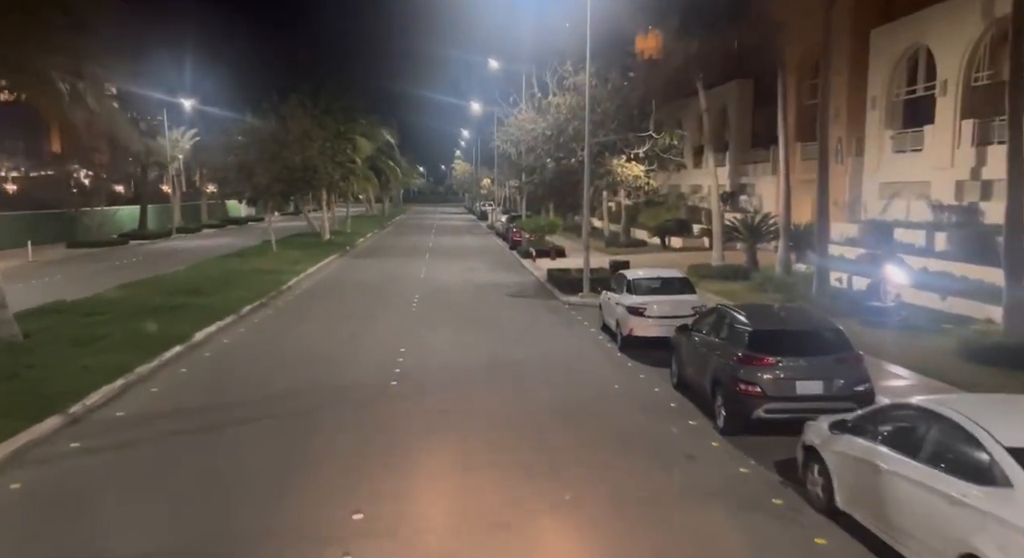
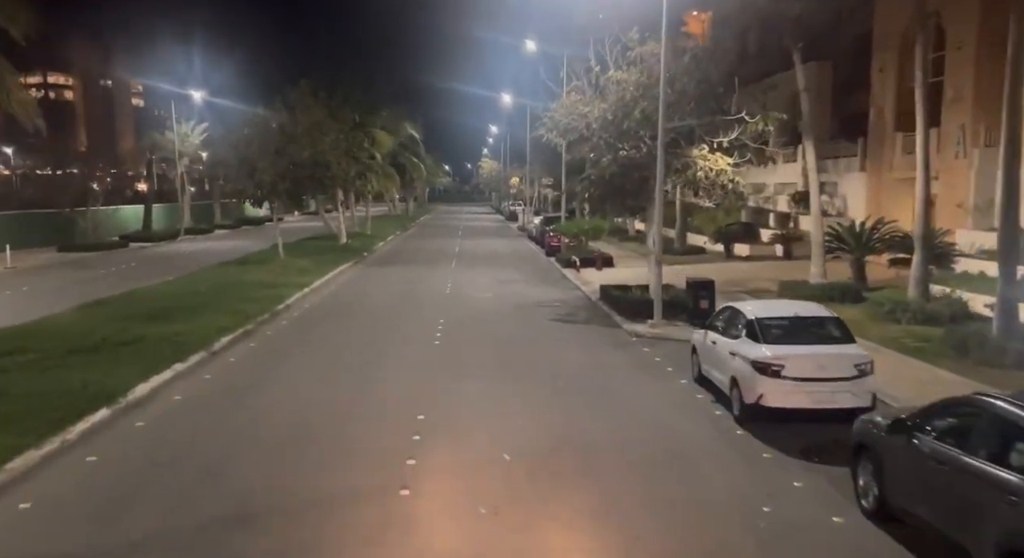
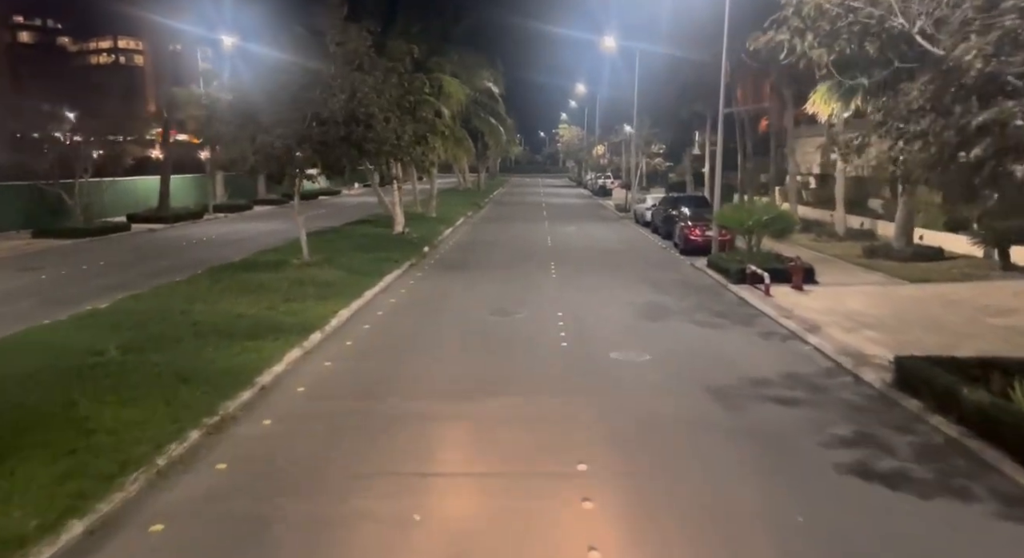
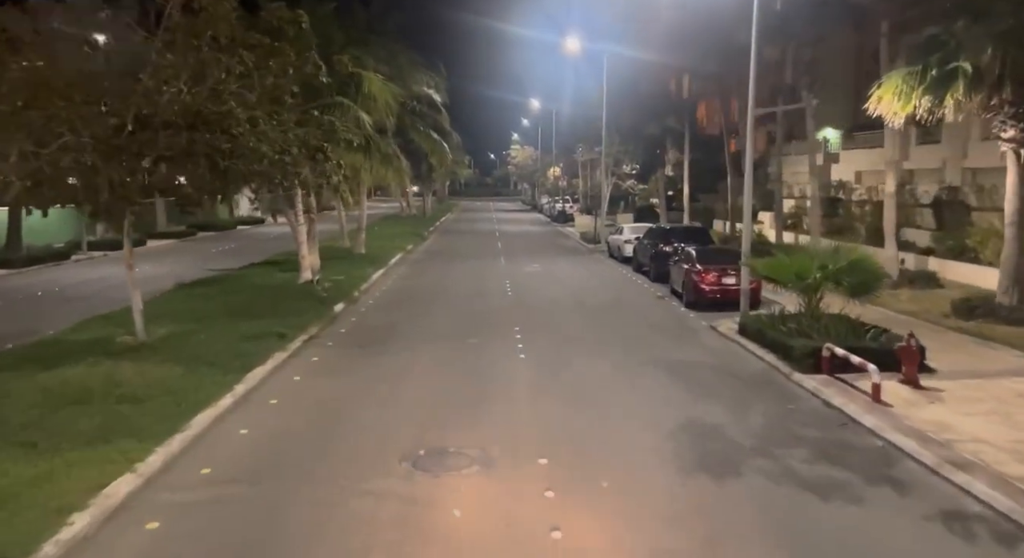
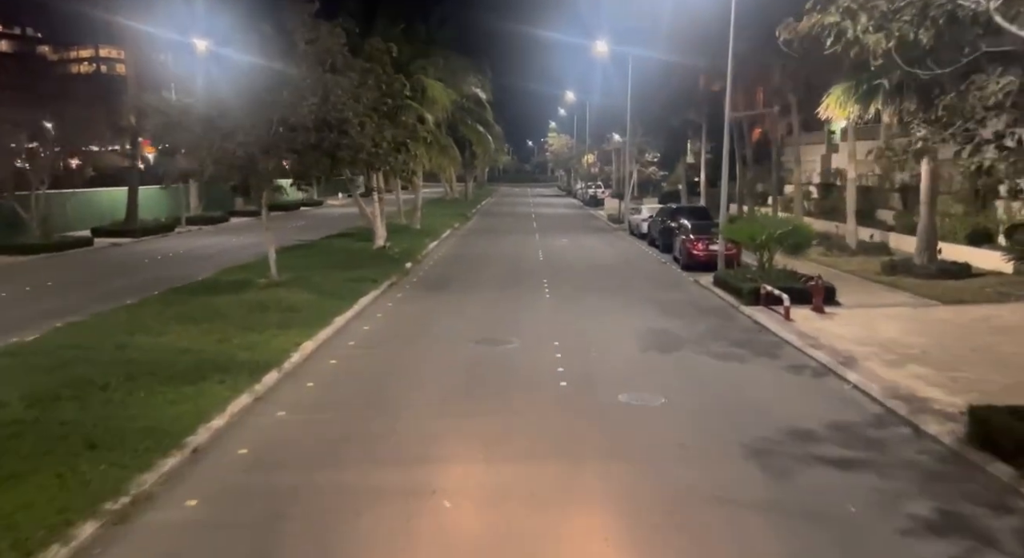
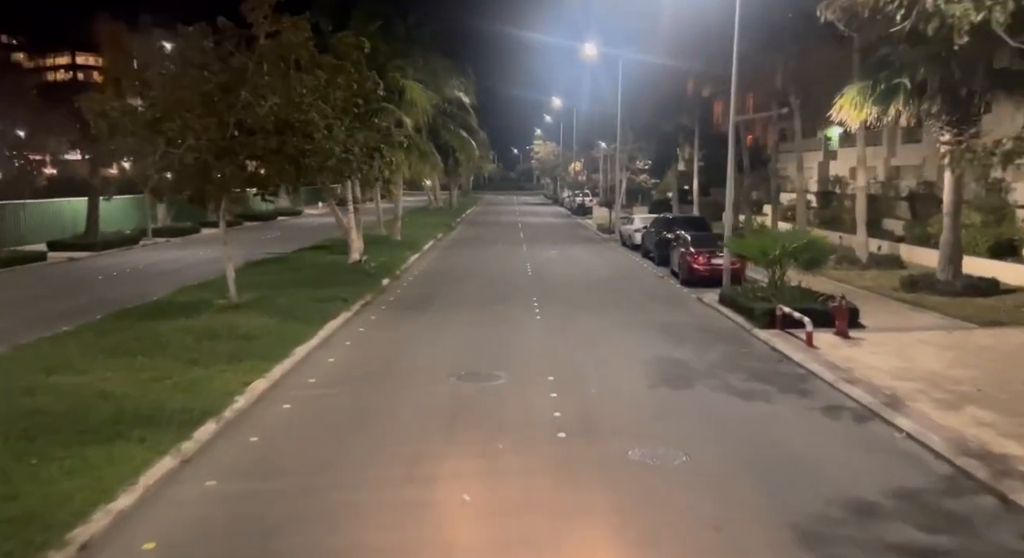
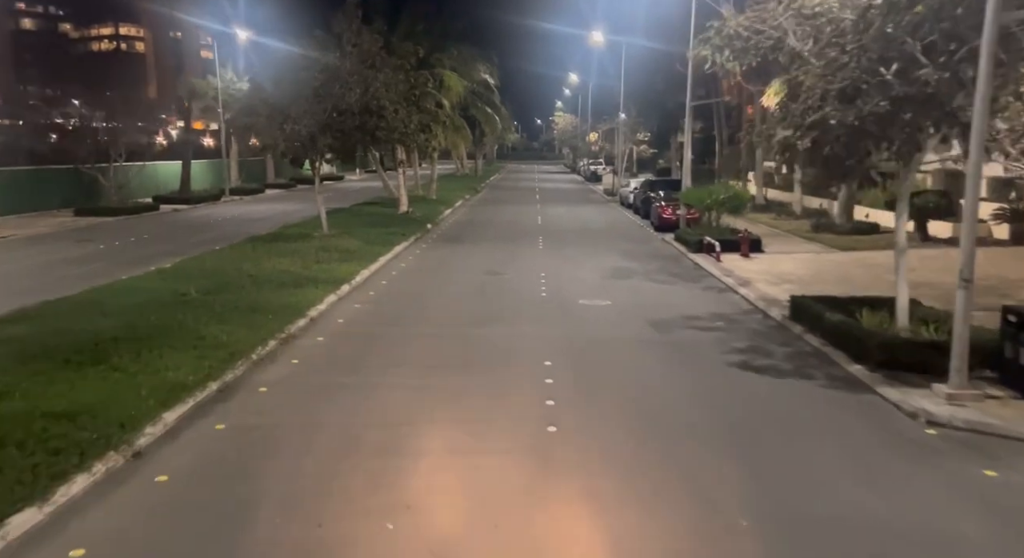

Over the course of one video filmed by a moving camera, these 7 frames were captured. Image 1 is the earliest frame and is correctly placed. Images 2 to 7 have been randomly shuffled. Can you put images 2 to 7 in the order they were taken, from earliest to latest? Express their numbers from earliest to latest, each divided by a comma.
2, 7, 3, 5, 6, 4
